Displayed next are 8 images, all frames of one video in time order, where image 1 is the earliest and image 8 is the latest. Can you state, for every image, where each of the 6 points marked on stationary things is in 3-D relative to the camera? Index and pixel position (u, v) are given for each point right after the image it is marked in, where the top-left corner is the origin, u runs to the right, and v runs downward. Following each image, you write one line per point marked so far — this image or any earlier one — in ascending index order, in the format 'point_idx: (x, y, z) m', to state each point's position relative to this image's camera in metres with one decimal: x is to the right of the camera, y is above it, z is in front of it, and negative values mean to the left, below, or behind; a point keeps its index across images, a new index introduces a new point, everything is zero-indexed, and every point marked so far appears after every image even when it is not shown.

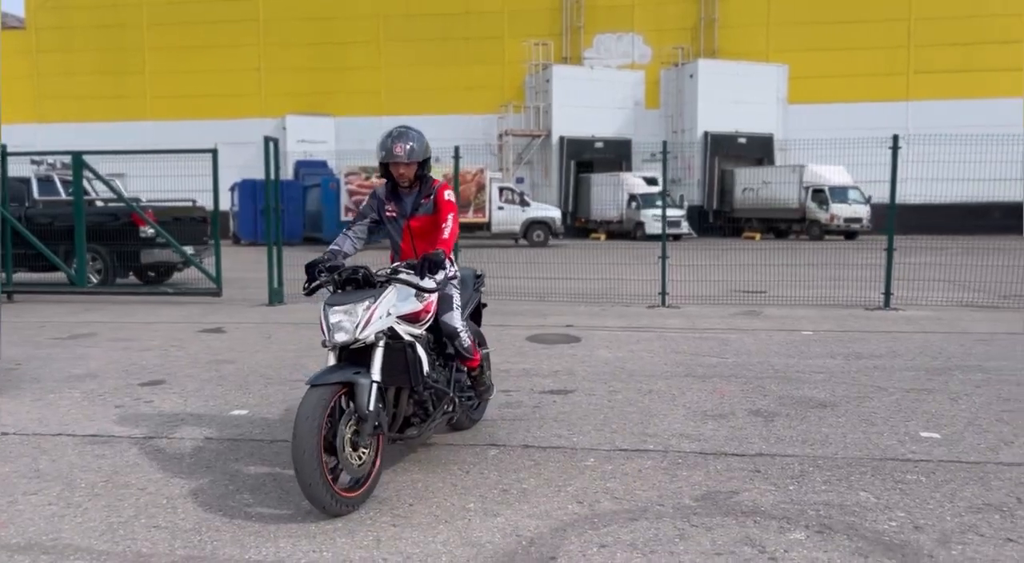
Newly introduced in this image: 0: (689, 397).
0: (+1.3, -0.8, +6.3) m
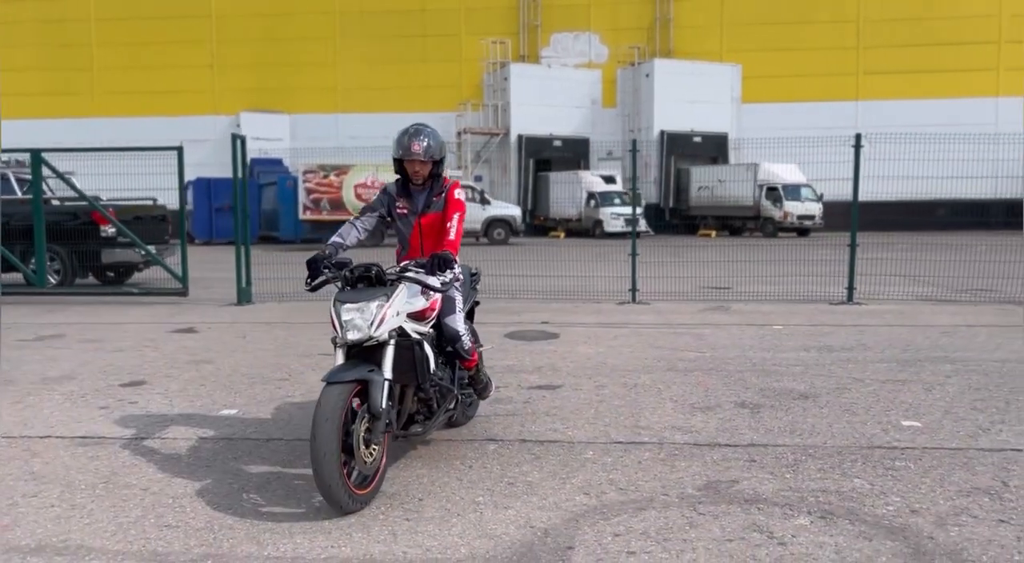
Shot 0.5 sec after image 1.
0: (+1.2, -0.8, +6.4) m
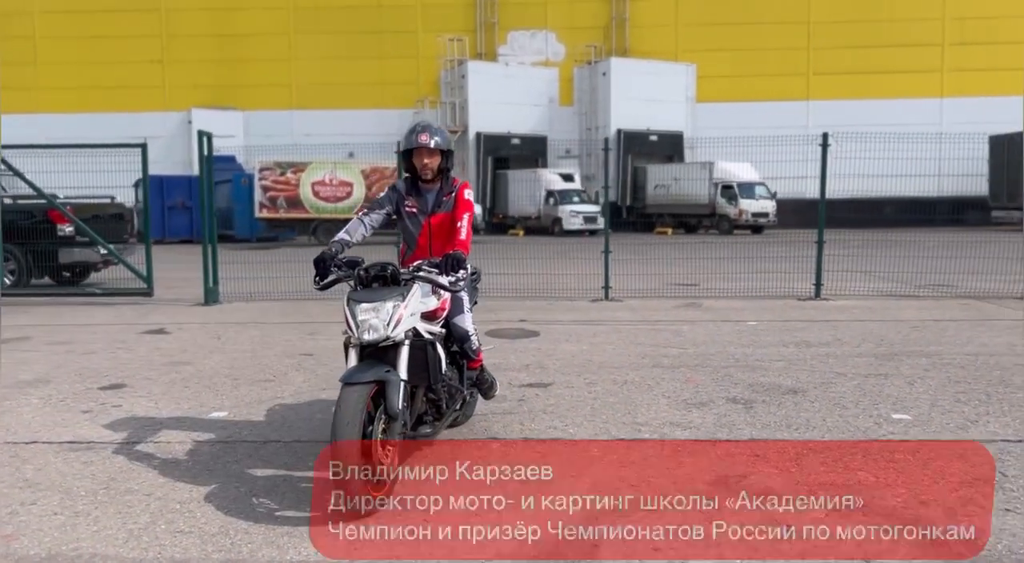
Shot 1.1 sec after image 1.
0: (+1.1, -0.8, +6.5) m
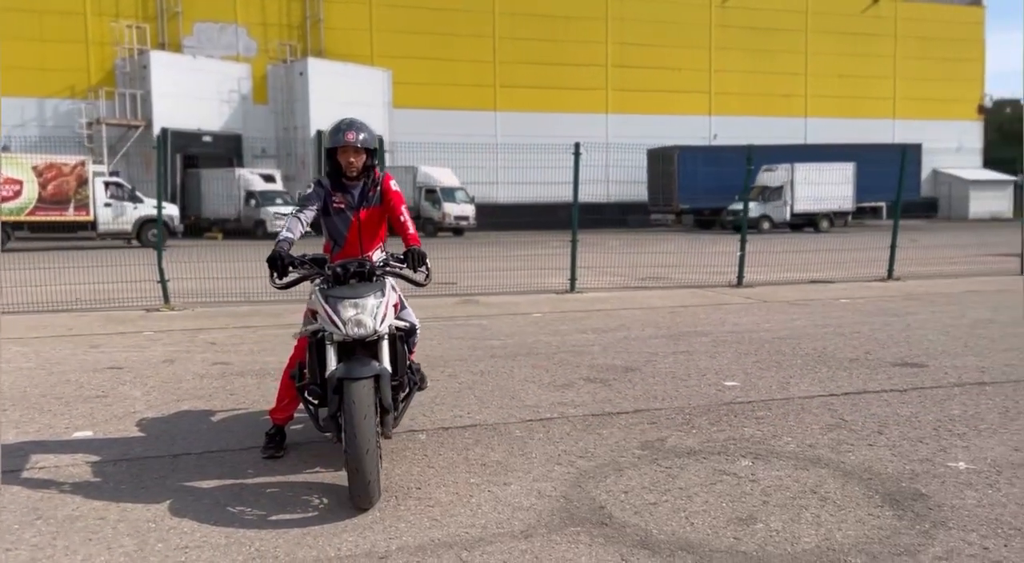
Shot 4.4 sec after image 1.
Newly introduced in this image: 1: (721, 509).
0: (+0.1, -0.7, +7.0) m
1: (+0.9, -1.0, +3.9) m
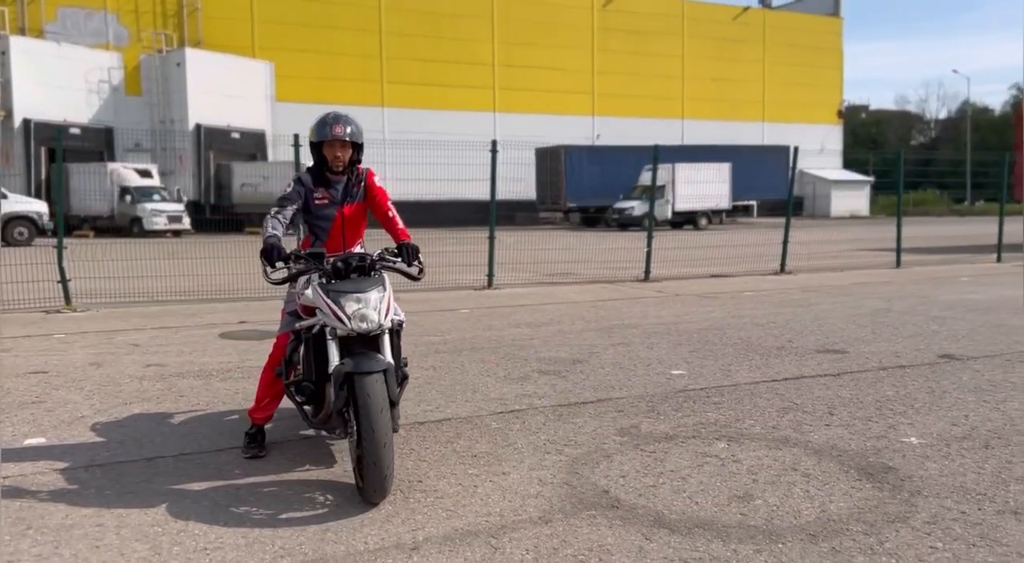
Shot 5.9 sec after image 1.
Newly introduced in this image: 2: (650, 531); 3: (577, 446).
0: (-0.3, -0.7, +7.0) m
1: (+1.0, -1.0, +4.1) m
2: (+0.6, -1.0, +3.6) m
3: (+0.4, -0.9, +4.8) m
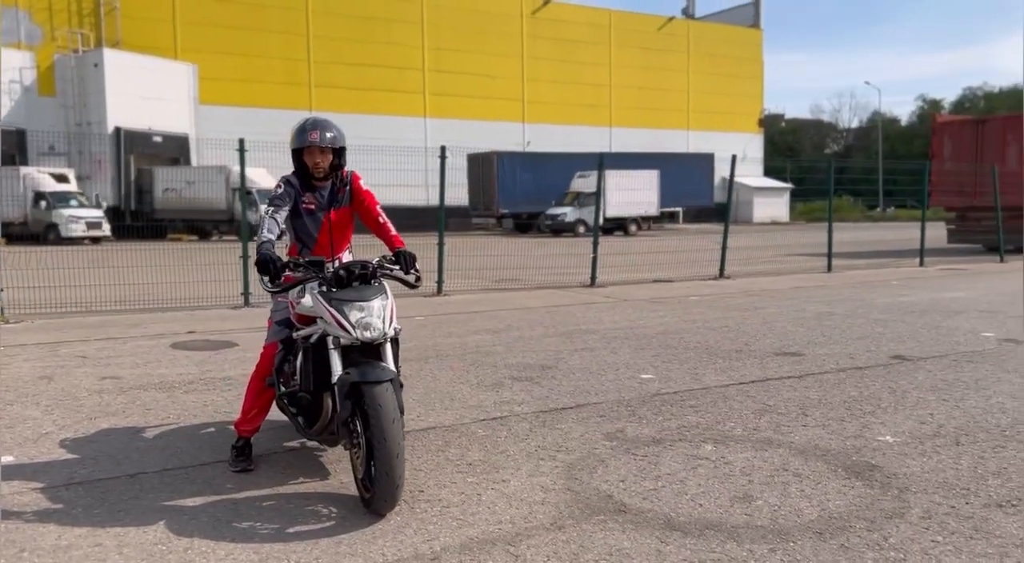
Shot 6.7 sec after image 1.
0: (-0.5, -0.7, +7.0) m
1: (+1.0, -1.0, +4.2) m
2: (+0.6, -1.1, +3.6) m
3: (+0.3, -0.9, +4.8) m
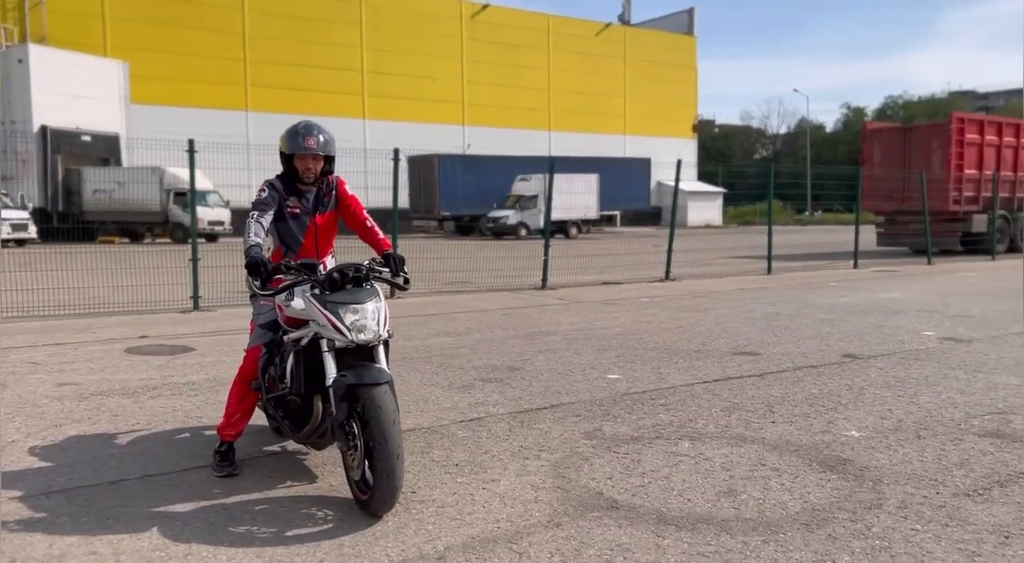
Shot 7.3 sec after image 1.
0: (-0.8, -0.8, +7.0) m
1: (+0.9, -1.0, +4.3) m
2: (+0.6, -1.1, +3.7) m
3: (+0.2, -1.0, +4.9) m
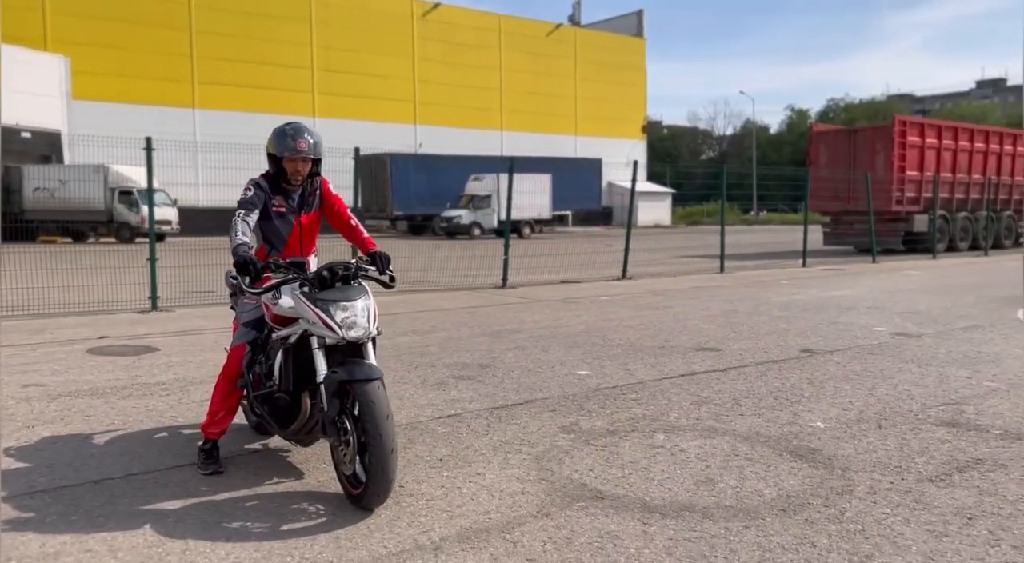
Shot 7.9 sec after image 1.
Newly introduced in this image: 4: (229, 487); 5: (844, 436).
0: (-1.0, -0.8, +7.1) m
1: (+0.9, -1.0, +4.5) m
2: (+0.6, -1.1, +3.9) m
3: (+0.1, -0.9, +5.0) m
4: (-1.4, -1.0, +4.3) m
5: (+2.0, -0.9, +5.2) m
